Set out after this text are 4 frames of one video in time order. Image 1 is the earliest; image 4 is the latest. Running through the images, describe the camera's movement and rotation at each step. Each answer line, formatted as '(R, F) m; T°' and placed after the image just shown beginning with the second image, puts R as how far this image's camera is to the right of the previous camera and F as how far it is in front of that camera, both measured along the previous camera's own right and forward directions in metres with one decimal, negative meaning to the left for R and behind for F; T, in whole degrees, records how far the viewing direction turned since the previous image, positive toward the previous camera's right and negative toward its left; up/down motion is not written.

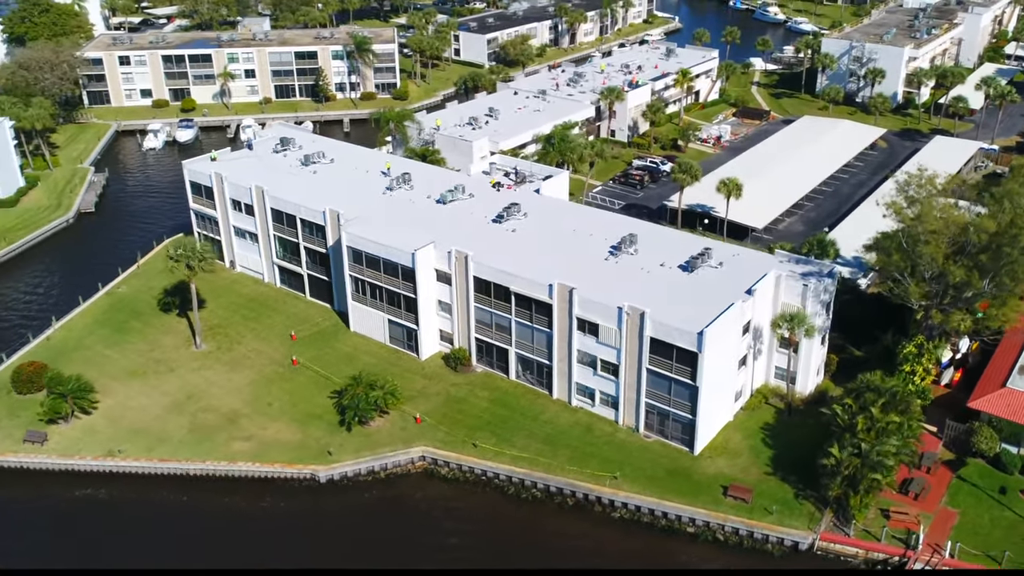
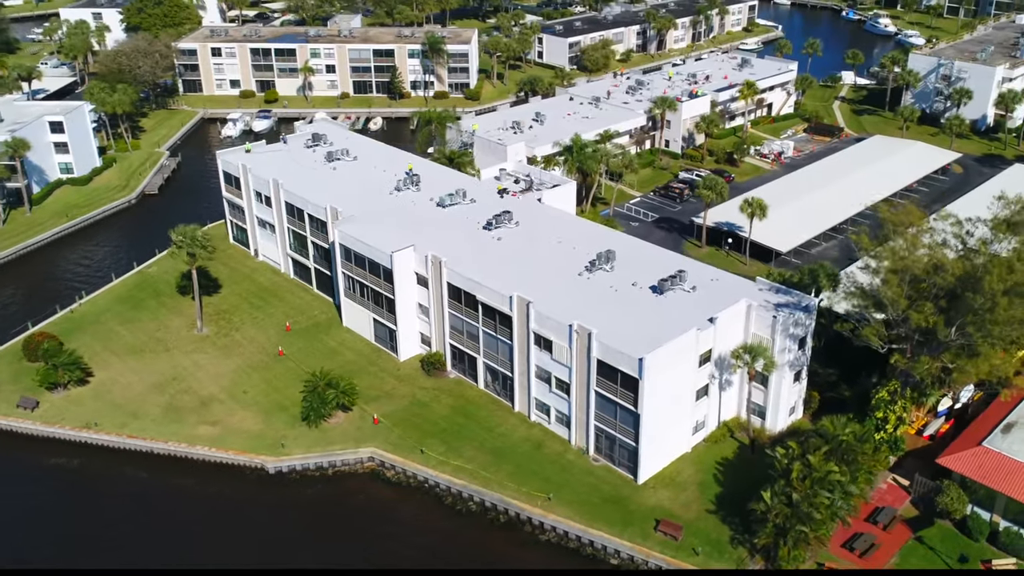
(+9.9, +1.4) m; -9°
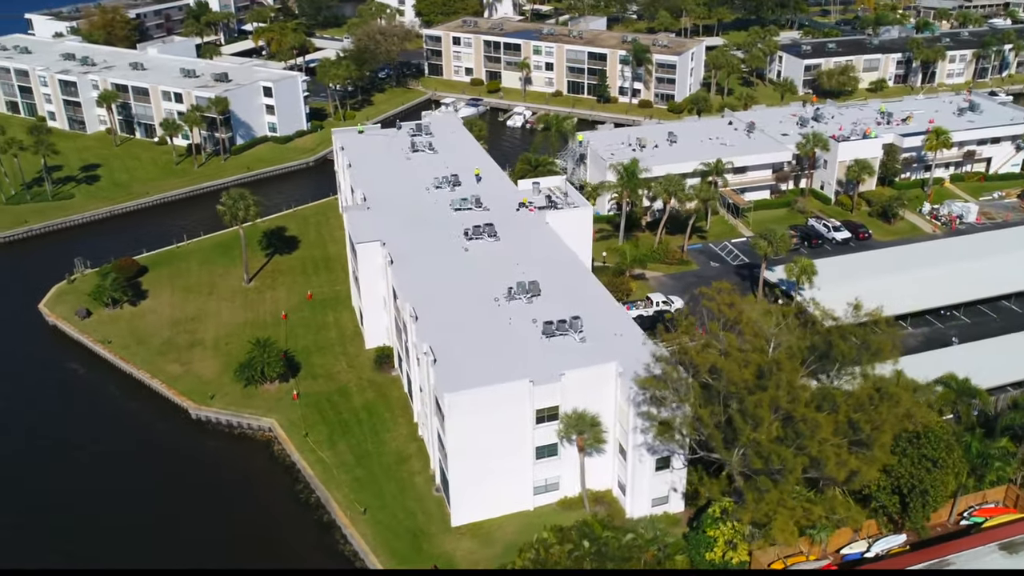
(+25.0, +7.3) m; -23°
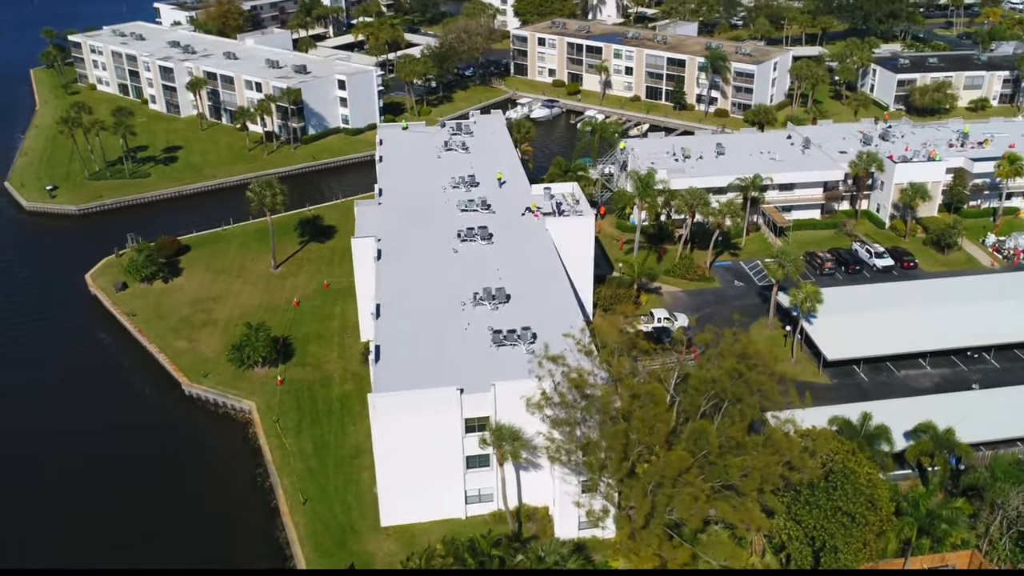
(+9.3, +1.5) m; -8°
